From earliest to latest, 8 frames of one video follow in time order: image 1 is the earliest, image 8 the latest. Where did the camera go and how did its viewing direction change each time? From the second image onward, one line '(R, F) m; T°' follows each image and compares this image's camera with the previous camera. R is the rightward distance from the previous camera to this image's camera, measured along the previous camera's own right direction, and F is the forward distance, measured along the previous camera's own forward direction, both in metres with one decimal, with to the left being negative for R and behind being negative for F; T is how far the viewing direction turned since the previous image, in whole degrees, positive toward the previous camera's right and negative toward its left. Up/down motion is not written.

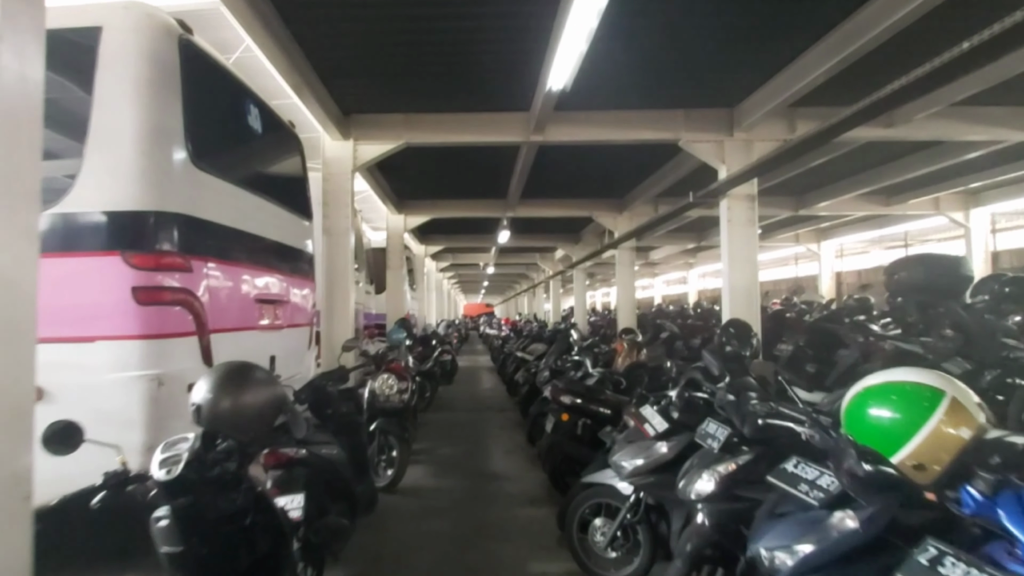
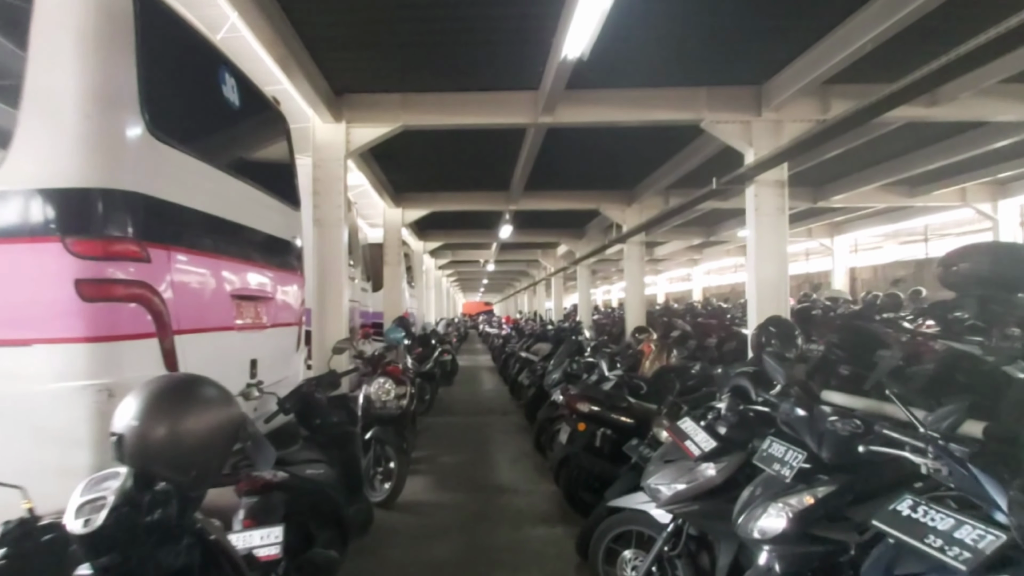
(-0.1, +0.5) m; 0°
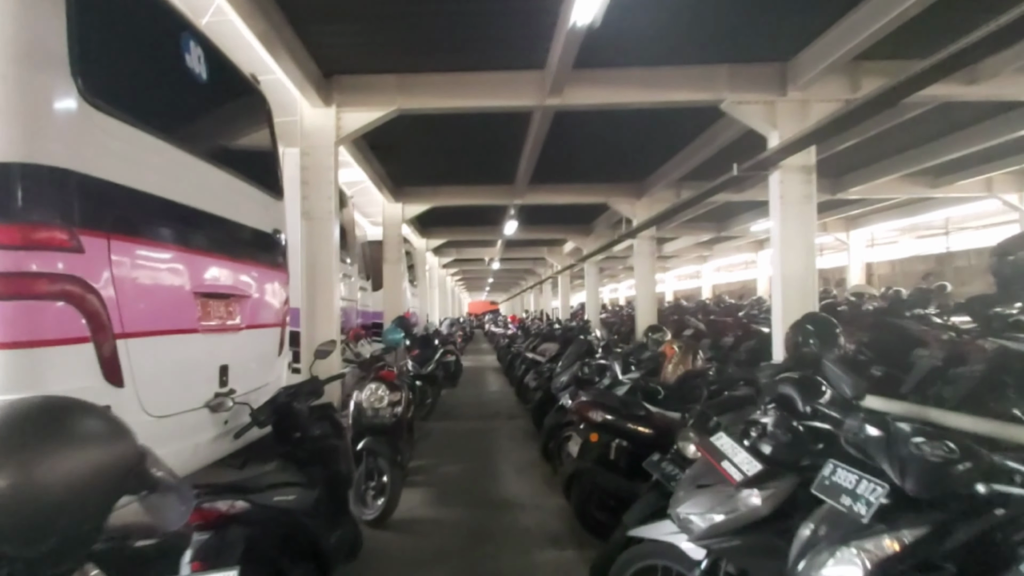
(0.0, +0.4) m; -1°
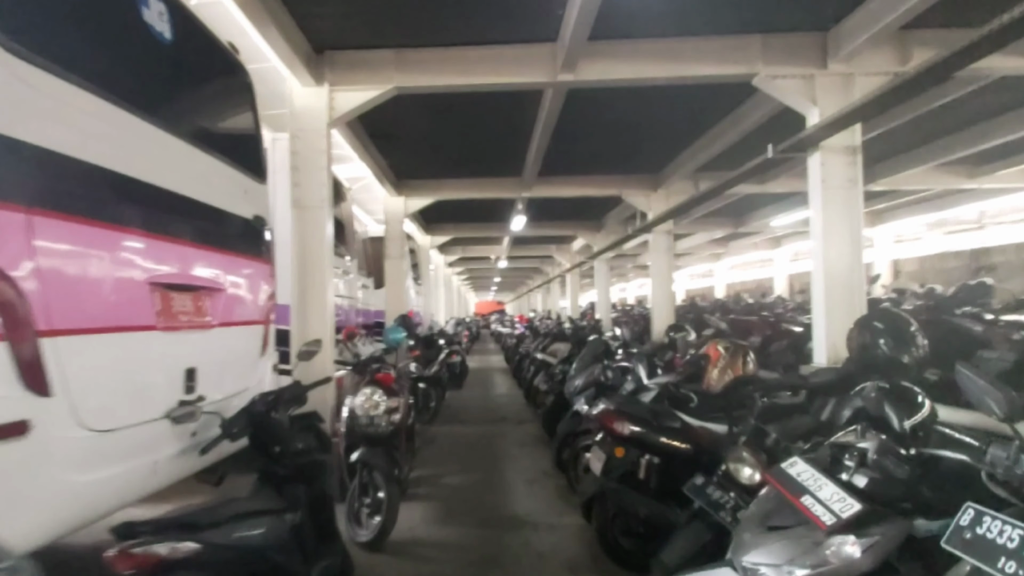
(-0.1, +0.5) m; -1°
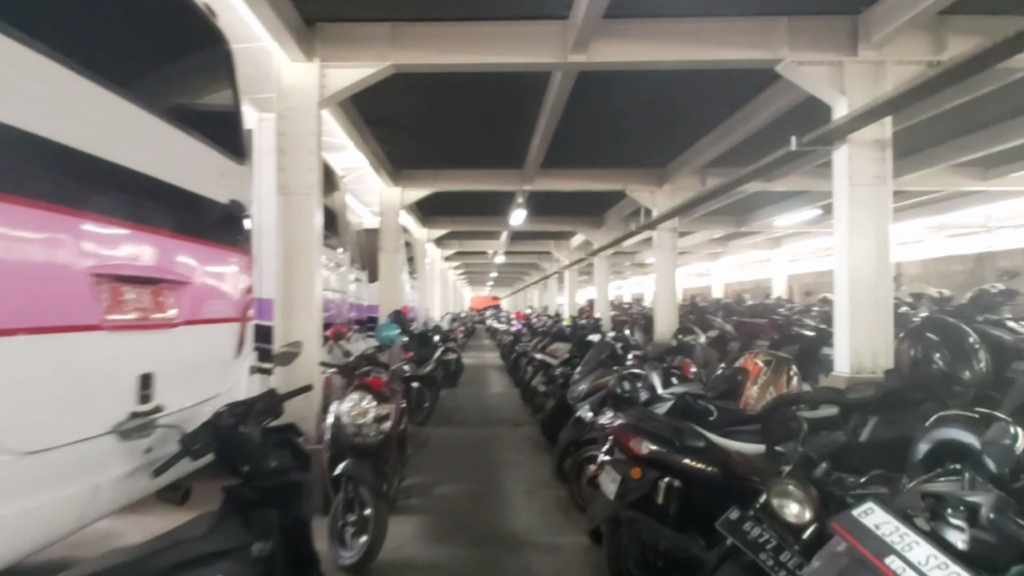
(-0.1, +0.4) m; +1°
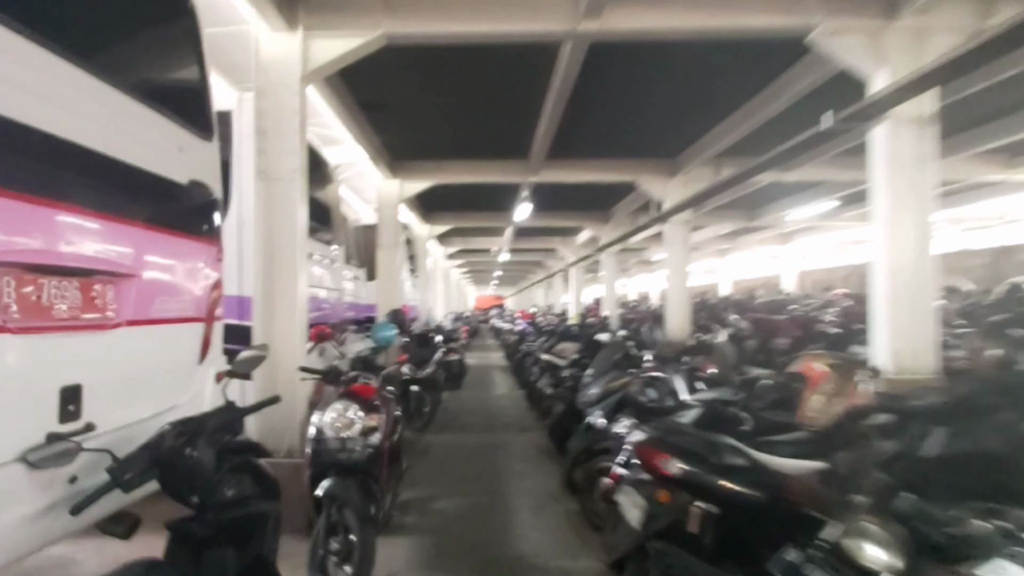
(0.0, +0.4) m; 0°
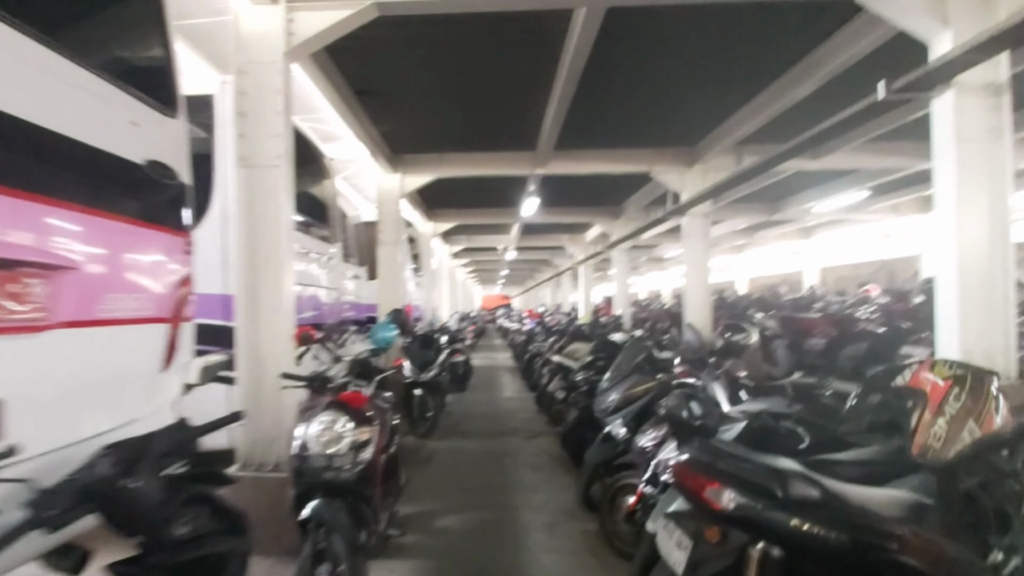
(0.0, +0.4) m; -1°
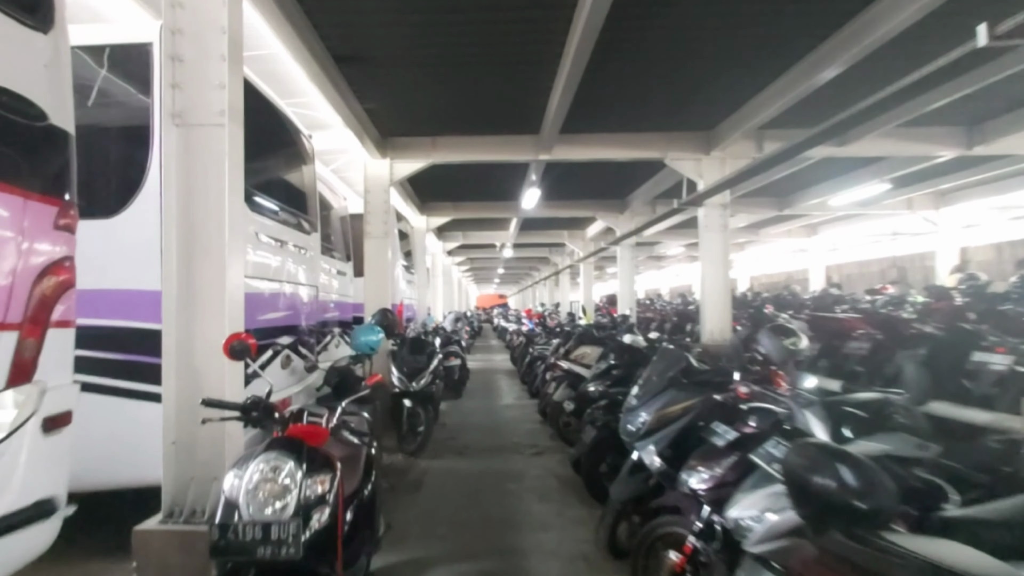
(-0.1, +0.8) m; +1°
